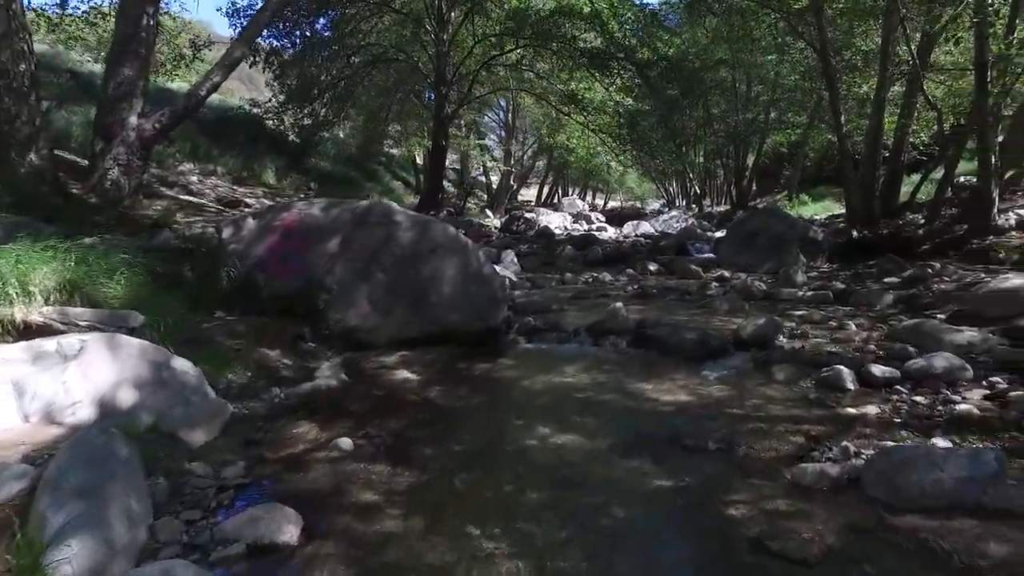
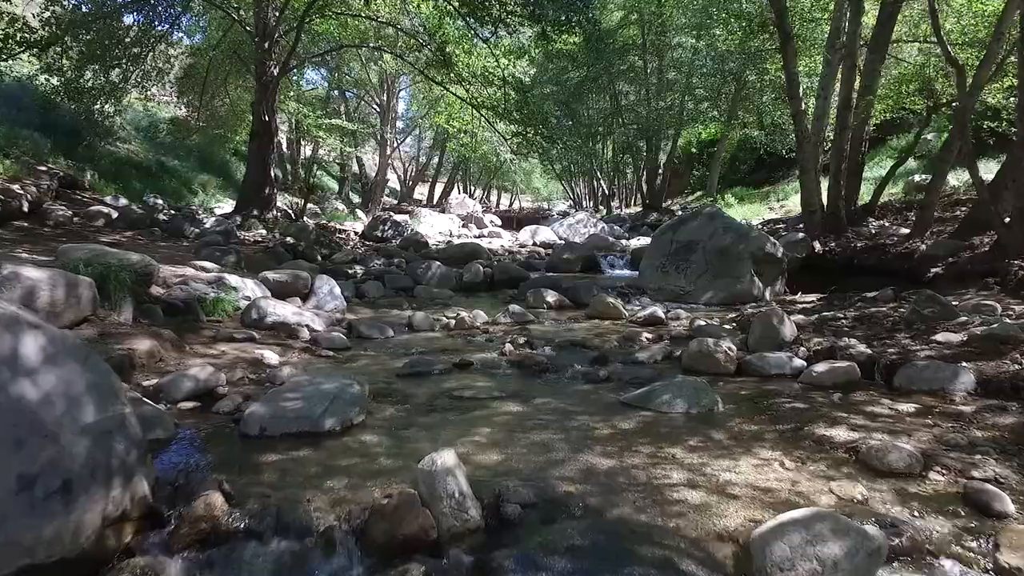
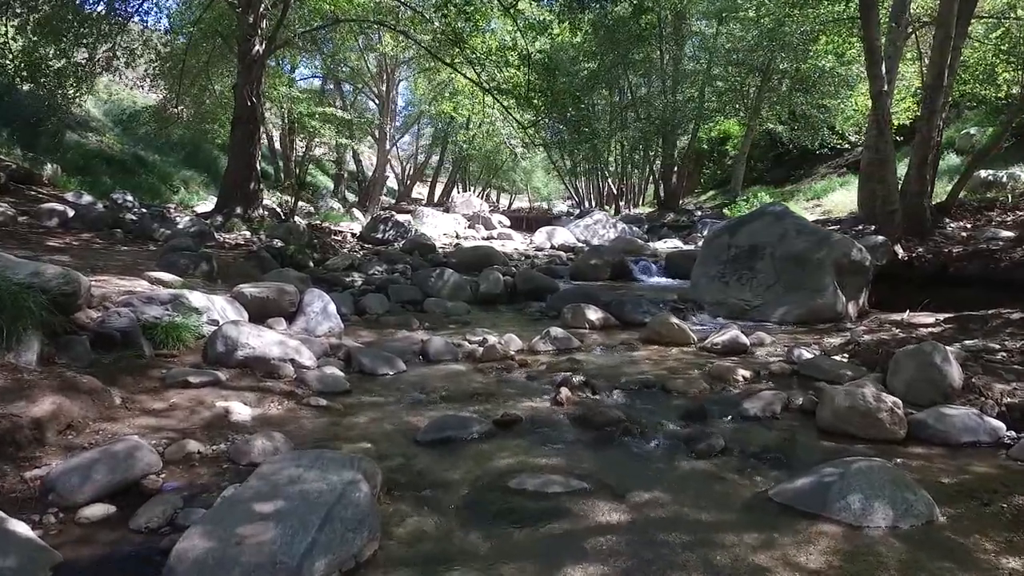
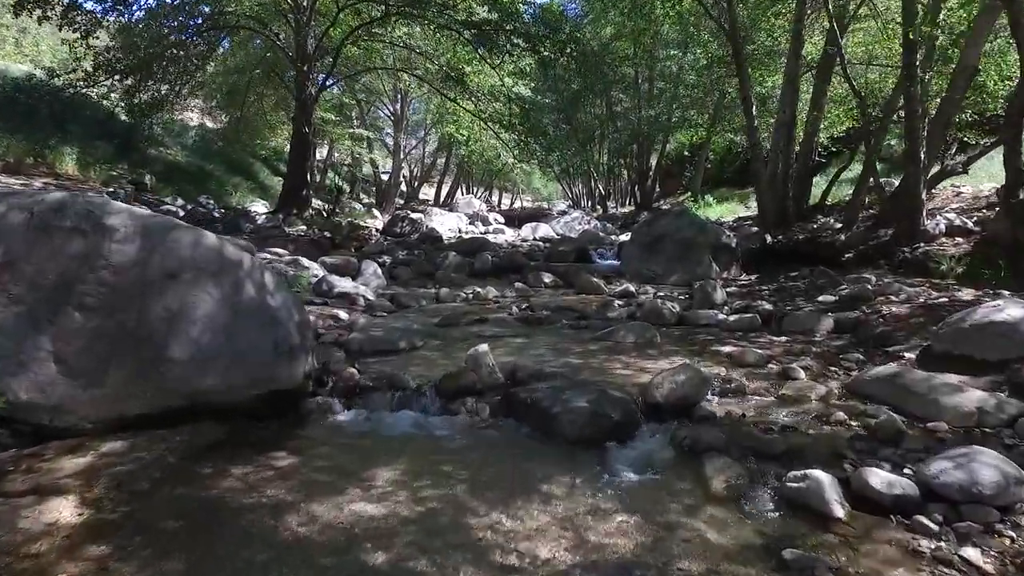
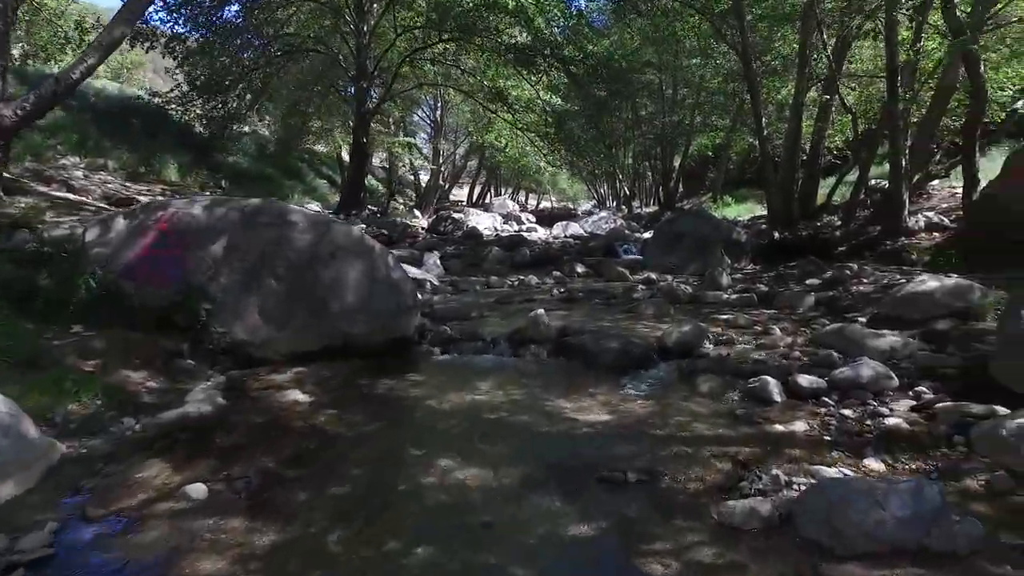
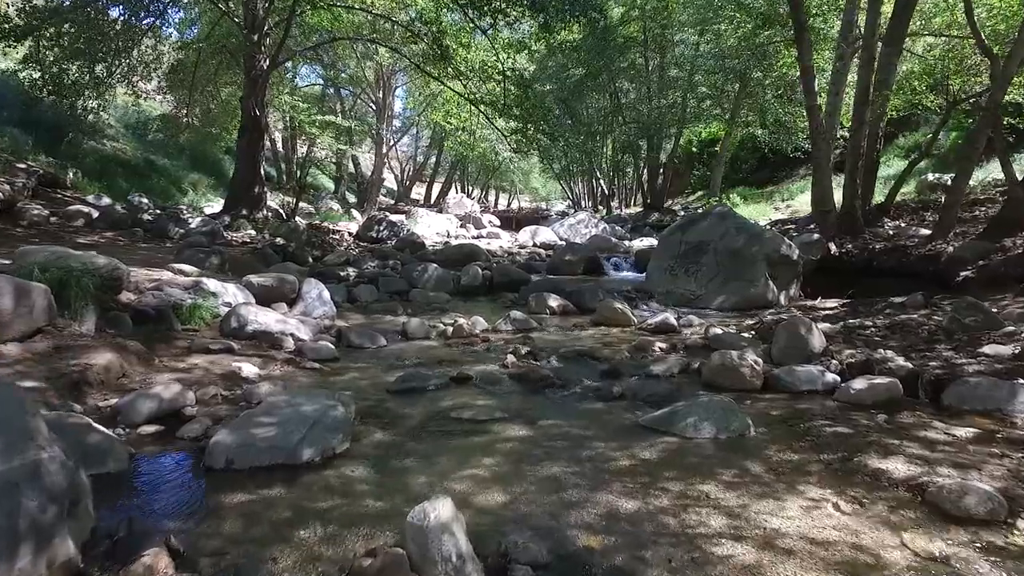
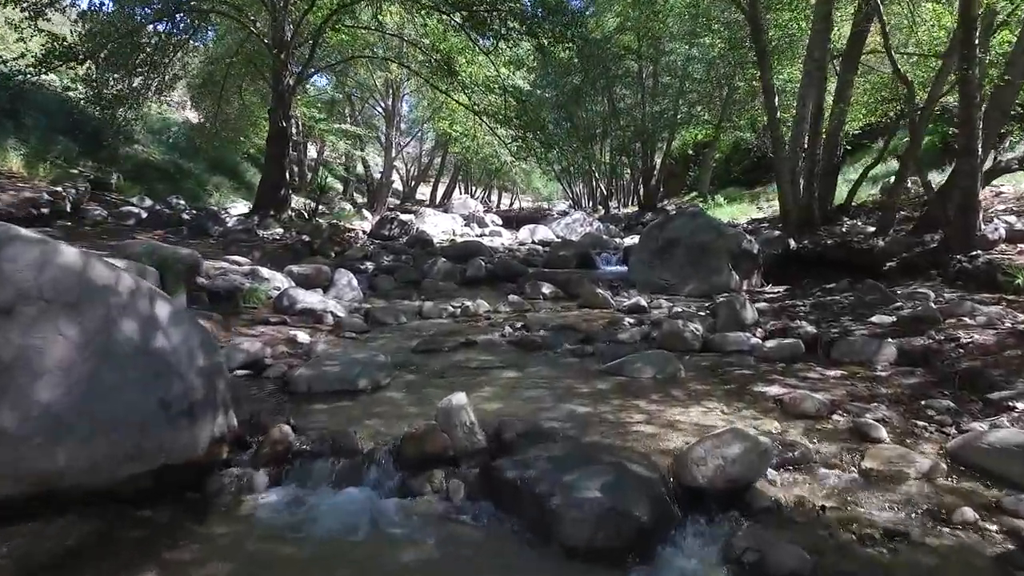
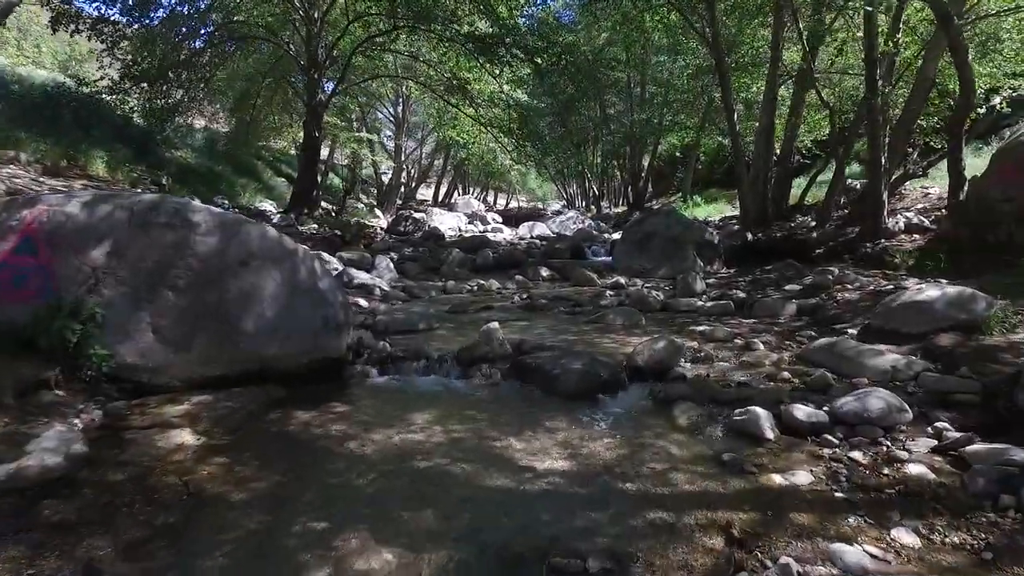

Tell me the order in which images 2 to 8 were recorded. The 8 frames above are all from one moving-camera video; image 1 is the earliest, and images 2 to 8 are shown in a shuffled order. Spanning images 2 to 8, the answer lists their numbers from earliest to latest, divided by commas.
5, 8, 4, 7, 2, 6, 3
